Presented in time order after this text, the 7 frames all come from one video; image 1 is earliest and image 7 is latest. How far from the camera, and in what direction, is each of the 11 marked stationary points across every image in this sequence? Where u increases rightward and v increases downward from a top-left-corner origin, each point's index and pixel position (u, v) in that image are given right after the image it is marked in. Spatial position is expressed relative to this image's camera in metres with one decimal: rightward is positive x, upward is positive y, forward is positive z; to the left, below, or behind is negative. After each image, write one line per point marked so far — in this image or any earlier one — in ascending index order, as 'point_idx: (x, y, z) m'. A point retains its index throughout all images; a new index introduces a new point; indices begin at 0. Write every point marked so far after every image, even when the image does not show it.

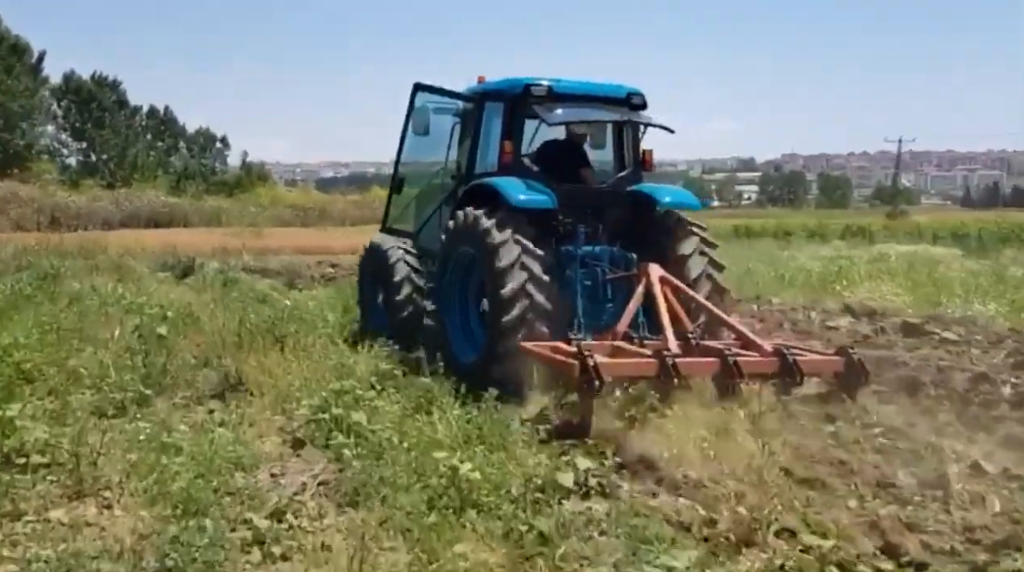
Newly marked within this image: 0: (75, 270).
0: (-7.7, +0.3, +15.9) m
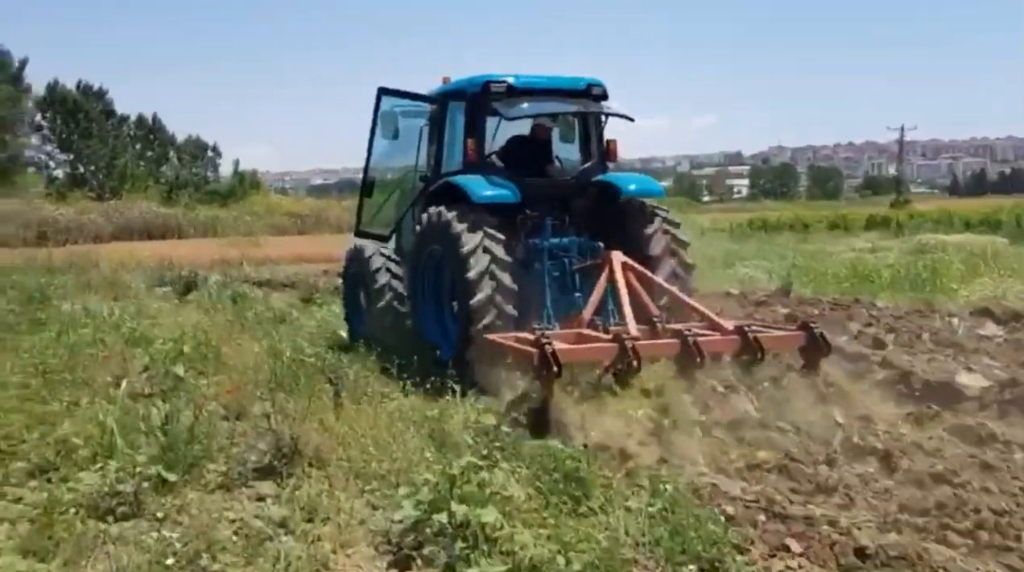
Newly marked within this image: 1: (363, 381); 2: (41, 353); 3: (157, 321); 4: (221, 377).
0: (-7.2, 0.0, +14.5) m
1: (-0.8, -0.5, +4.9) m
2: (-3.4, -0.5, +6.5) m
3: (-3.6, -0.4, +9.0) m
4: (-1.7, -0.5, +5.1) m
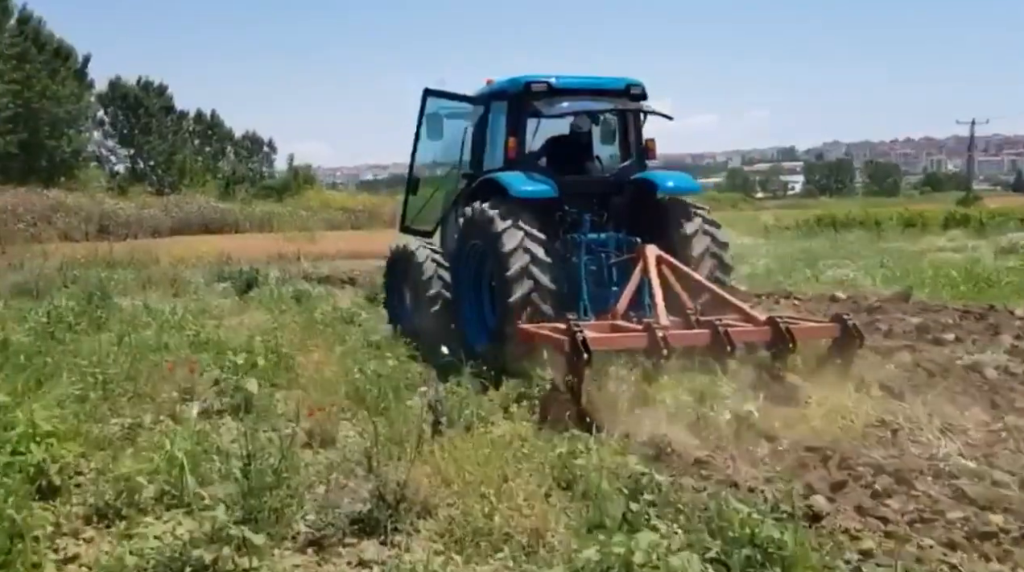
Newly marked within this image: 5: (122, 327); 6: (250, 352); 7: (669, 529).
0: (-6.1, 0.0, +14.2) m
1: (-0.2, -0.5, +4.3) m
2: (-2.7, -0.5, +6.0) m
3: (-2.8, -0.4, +8.5) m
4: (-1.1, -0.5, +4.5) m
5: (-3.5, -0.4, +8.1) m
6: (-1.6, -0.4, +5.5) m
7: (+0.4, -0.7, +2.6) m
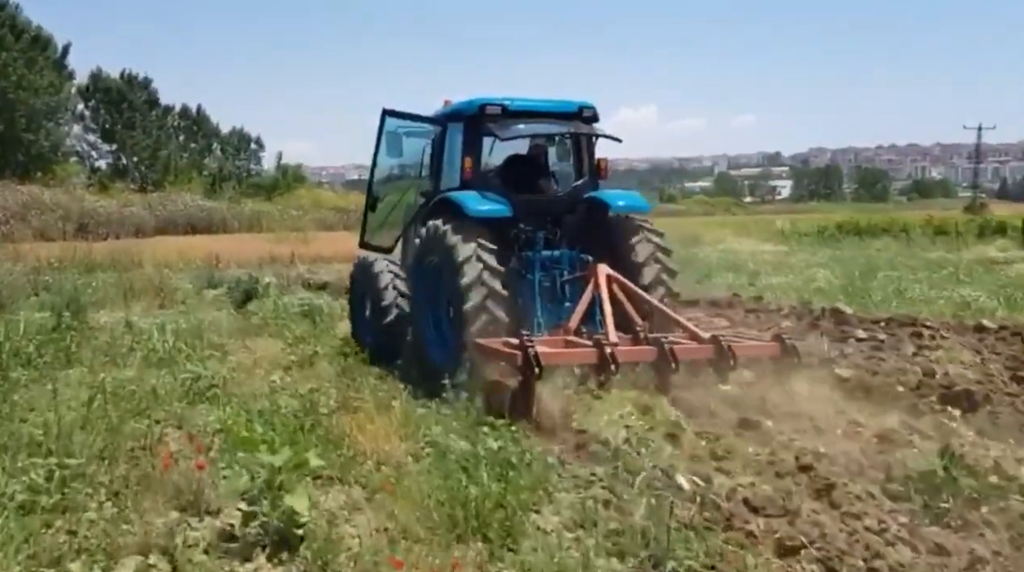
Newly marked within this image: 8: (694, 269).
0: (-5.6, -0.1, +12.4) m
1: (+0.4, -0.7, +2.6) m
2: (-2.1, -0.6, +4.2) m
3: (-2.2, -0.5, +6.8) m
4: (-0.4, -0.7, +2.8) m
5: (-2.9, -0.6, +6.3) m
6: (-1.0, -0.6, +3.8) m
7: (+1.1, -0.9, +0.9) m
8: (+3.7, +0.3, +18.2) m
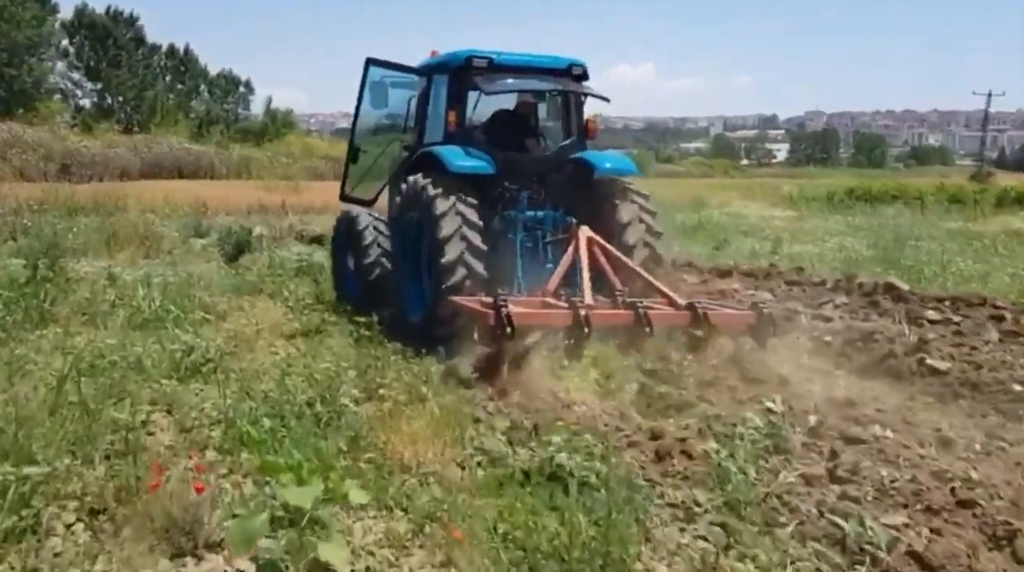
0: (-5.5, +0.6, +11.6) m
1: (+0.7, -0.7, +1.8) m
2: (-1.8, -0.5, +3.5) m
3: (-2.0, -0.2, +6.0) m
4: (-0.2, -0.7, +2.1) m
5: (-2.7, -0.3, +5.5) m
6: (-0.7, -0.5, +3.1) m
7: (+1.4, -1.0, +0.2) m
8: (+3.8, +1.0, +17.4) m
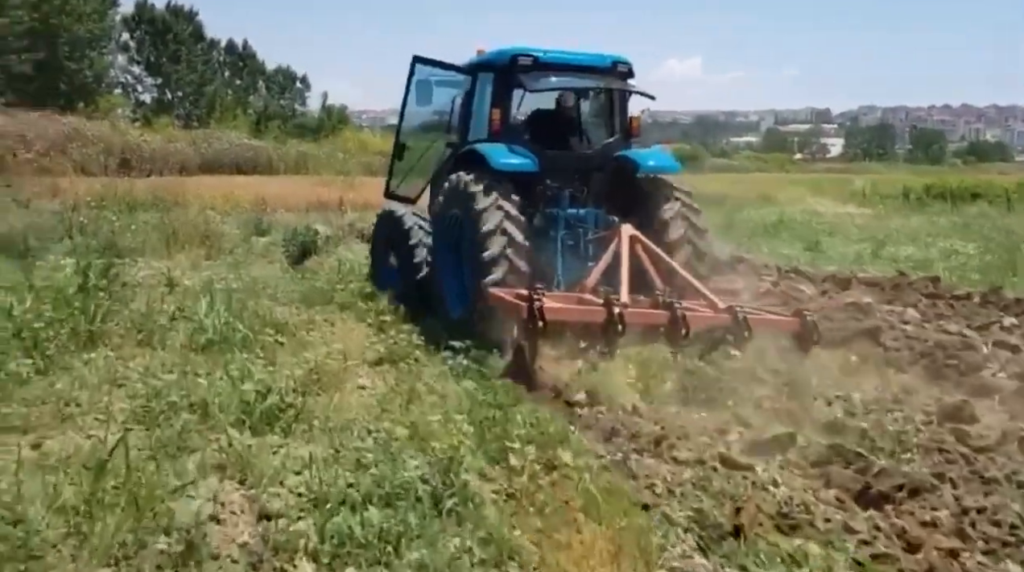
0: (-4.5, +0.5, +10.9) m
1: (+1.1, -0.9, +0.9) m
2: (-1.3, -0.6, +2.6) m
3: (-1.3, -0.3, +5.2) m
4: (+0.3, -0.8, +1.2) m
5: (-2.0, -0.4, +4.8) m
6: (-0.2, -0.6, +2.2) m
7: (+1.7, -1.1, -0.8) m
8: (+5.1, +0.9, +16.2) m
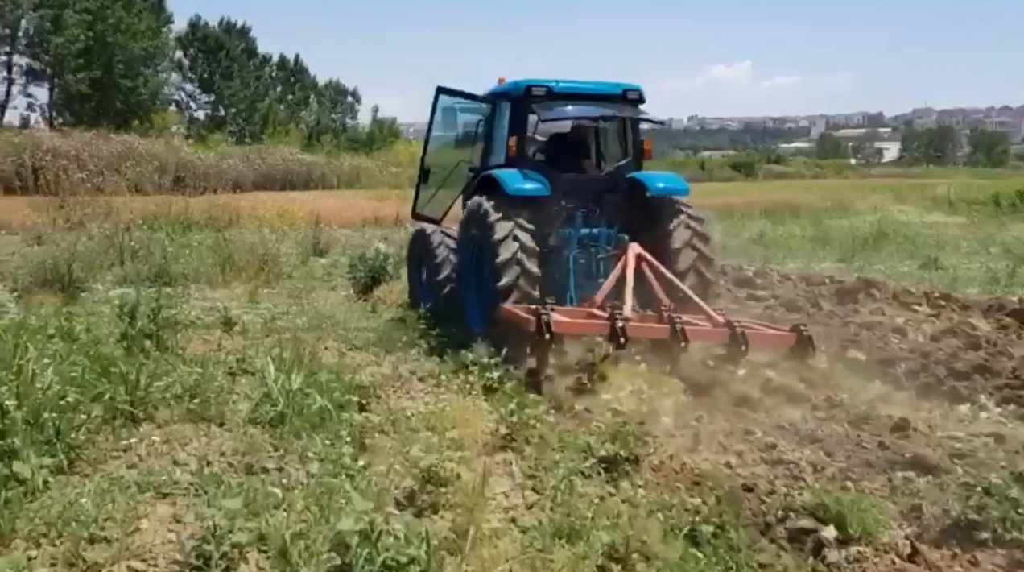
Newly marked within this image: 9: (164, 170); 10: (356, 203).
0: (-3.5, +0.2, +9.9) m
1: (+1.6, -1.0, -0.4) m
2: (-0.7, -0.8, +1.5) m
3: (-0.6, -0.6, +4.0) m
4: (+0.8, -1.0, -0.1) m
5: (-1.3, -0.6, +3.6) m
6: (+0.3, -0.8, +0.9) m
7: (+2.1, -1.3, -2.1) m
8: (+6.4, +0.6, +14.7) m
9: (-7.2, +2.4, +18.4) m
10: (-3.3, +1.7, +19.2) m
